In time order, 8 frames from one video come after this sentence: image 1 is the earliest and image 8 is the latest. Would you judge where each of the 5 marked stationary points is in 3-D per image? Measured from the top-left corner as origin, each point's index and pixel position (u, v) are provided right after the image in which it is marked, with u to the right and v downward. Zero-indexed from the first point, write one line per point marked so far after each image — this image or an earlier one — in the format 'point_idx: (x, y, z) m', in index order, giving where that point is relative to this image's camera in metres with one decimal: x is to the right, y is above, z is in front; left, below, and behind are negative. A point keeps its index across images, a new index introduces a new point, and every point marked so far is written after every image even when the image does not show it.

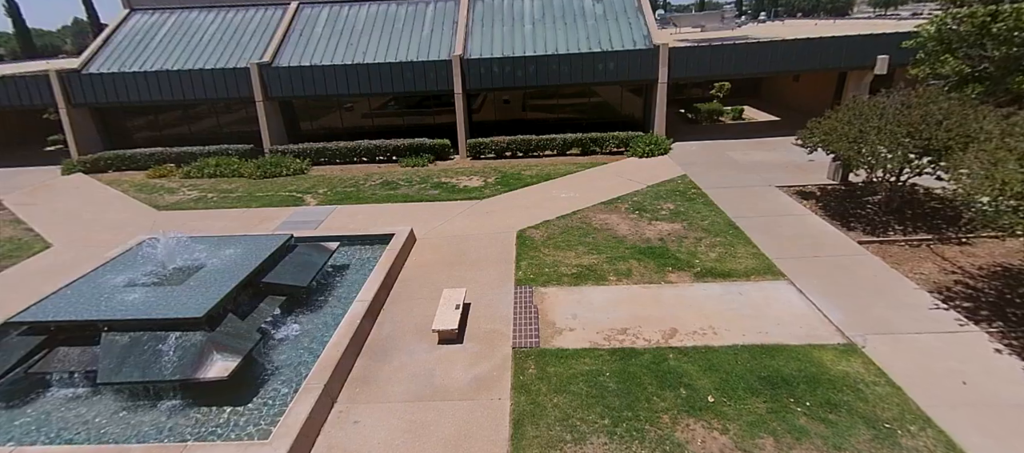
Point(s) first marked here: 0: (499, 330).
0: (-0.2, -1.6, +6.3) m
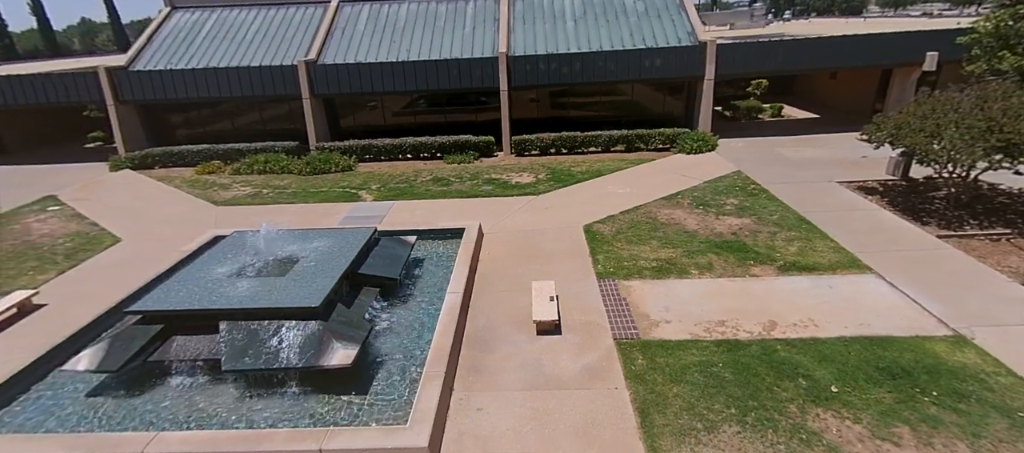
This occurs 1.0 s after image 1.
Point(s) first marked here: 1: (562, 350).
0: (+1.3, -1.5, +6.4) m
1: (+0.7, -1.8, +5.8) m
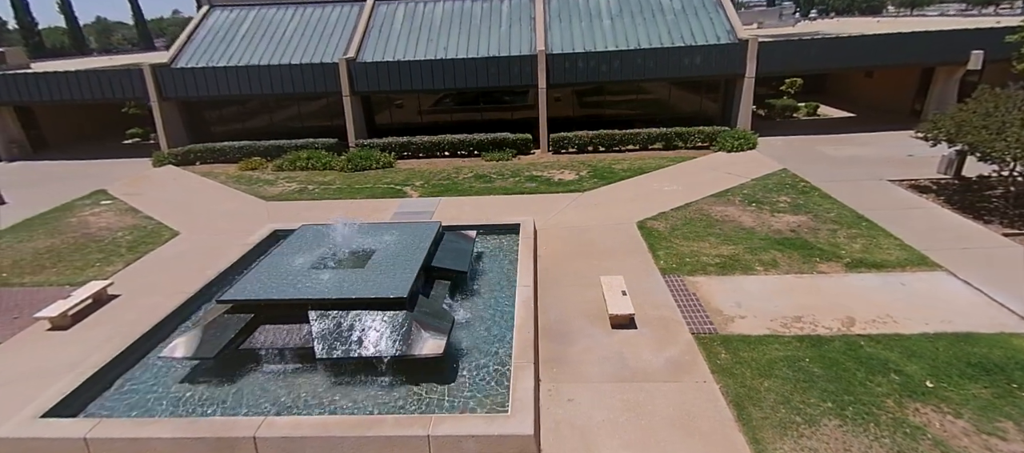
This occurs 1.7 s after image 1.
0: (+2.4, -1.4, +6.4) m
1: (+1.9, -1.7, +5.9) m
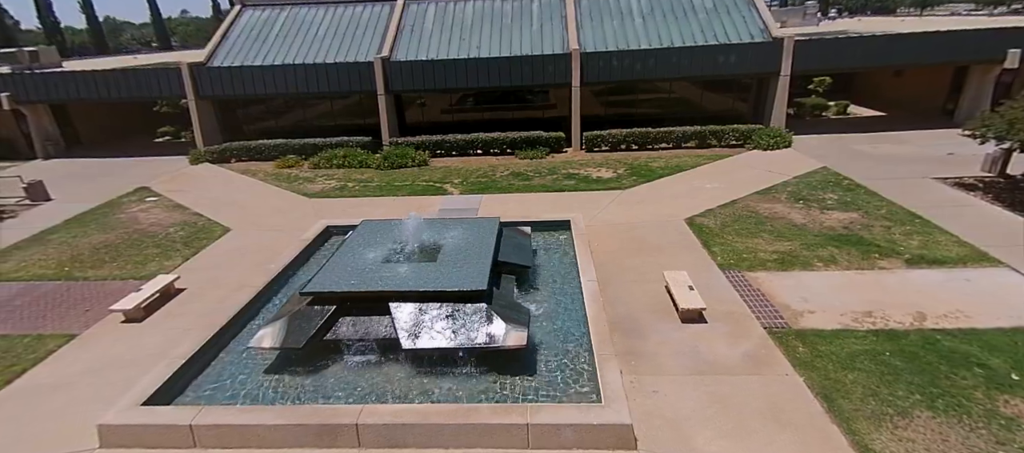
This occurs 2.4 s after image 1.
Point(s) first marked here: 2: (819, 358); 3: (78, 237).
0: (+3.5, -1.3, +6.4) m
1: (+2.9, -1.6, +5.9) m
2: (+4.0, -1.7, +5.4) m
3: (-10.1, -0.2, +9.6) m
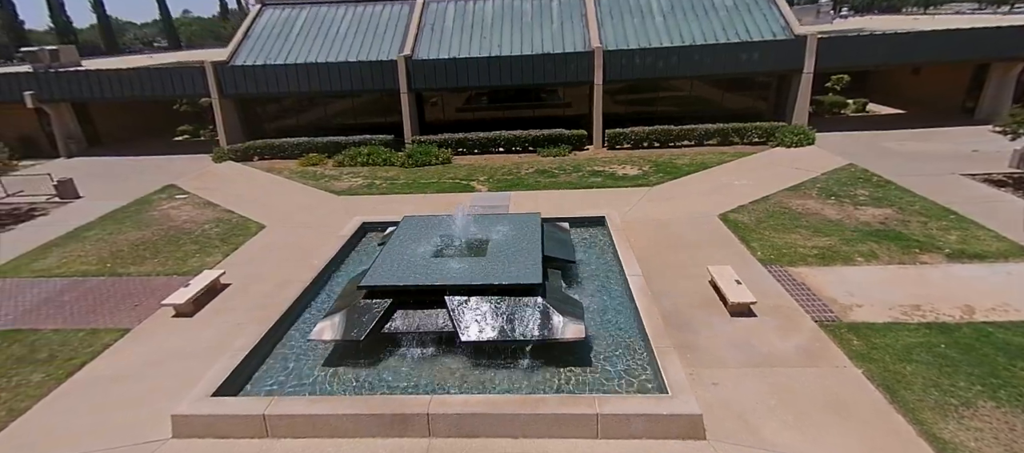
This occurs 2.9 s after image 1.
0: (+4.3, -1.2, +6.5) m
1: (+3.7, -1.5, +6.0) m
2: (+4.8, -1.6, +5.5) m
3: (-9.3, -0.2, +9.7) m
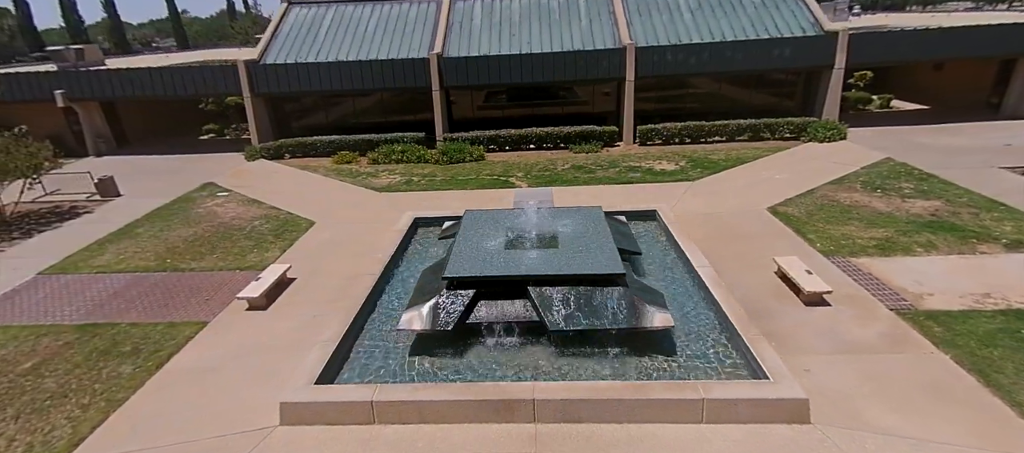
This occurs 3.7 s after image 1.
0: (+5.5, -1.1, +6.6) m
1: (+4.9, -1.4, +6.1) m
2: (+6.0, -1.5, +5.6) m
3: (-8.2, -0.1, +9.7) m
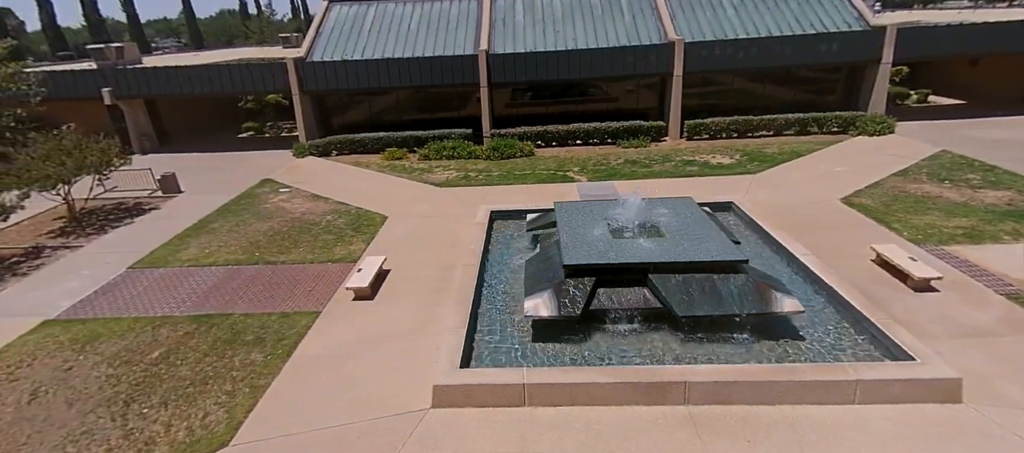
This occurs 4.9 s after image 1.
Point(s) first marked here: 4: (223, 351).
0: (+7.2, -0.9, +6.7) m
1: (+6.7, -1.2, +6.2) m
2: (+7.8, -1.3, +5.7) m
3: (-6.4, 0.0, +9.8) m
4: (-4.2, -1.8, +5.9) m
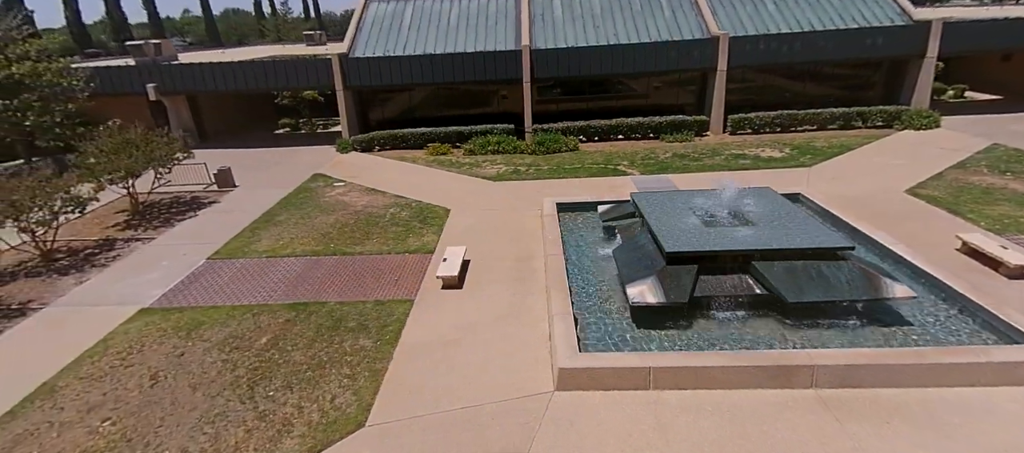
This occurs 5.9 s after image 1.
0: (+8.7, -0.7, +6.7) m
1: (+8.2, -1.0, +6.2) m
2: (+9.3, -1.1, +5.7) m
3: (-4.9, +0.2, +9.9) m
4: (-2.7, -1.6, +6.0) m
